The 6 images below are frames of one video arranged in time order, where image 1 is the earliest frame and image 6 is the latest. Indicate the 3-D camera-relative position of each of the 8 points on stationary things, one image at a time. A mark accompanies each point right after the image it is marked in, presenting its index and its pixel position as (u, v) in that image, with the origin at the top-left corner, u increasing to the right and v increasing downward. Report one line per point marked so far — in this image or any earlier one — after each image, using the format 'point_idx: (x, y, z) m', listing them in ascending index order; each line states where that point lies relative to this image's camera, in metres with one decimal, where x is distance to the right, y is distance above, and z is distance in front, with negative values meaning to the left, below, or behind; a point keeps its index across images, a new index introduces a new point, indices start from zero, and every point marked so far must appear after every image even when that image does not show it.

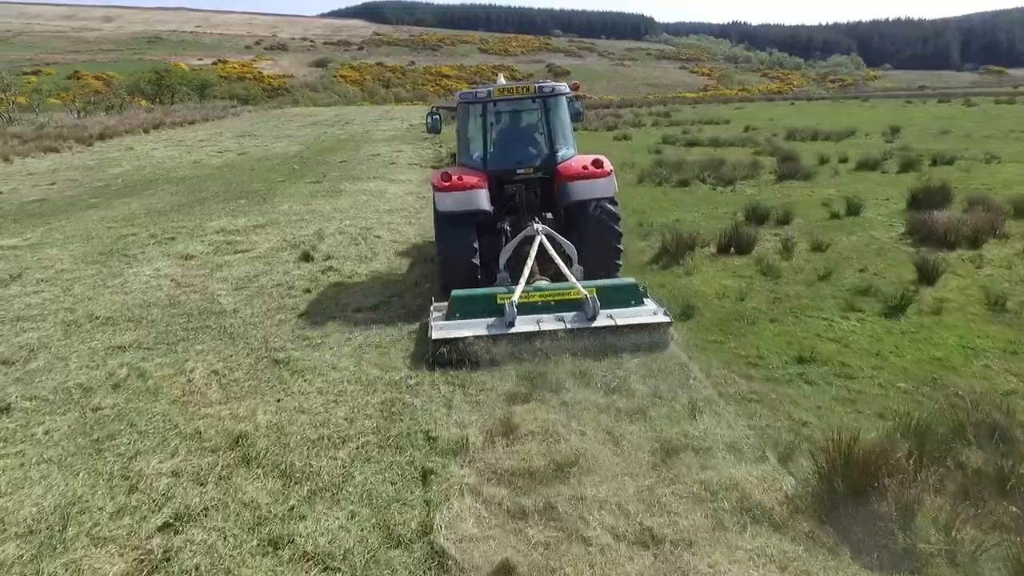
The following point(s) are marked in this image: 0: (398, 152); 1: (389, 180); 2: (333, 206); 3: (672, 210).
0: (-3.7, +4.3, +19.7) m
1: (-3.0, +2.5, +14.5) m
2: (-3.2, +1.4, +11.0) m
3: (+2.5, +1.2, +9.6) m
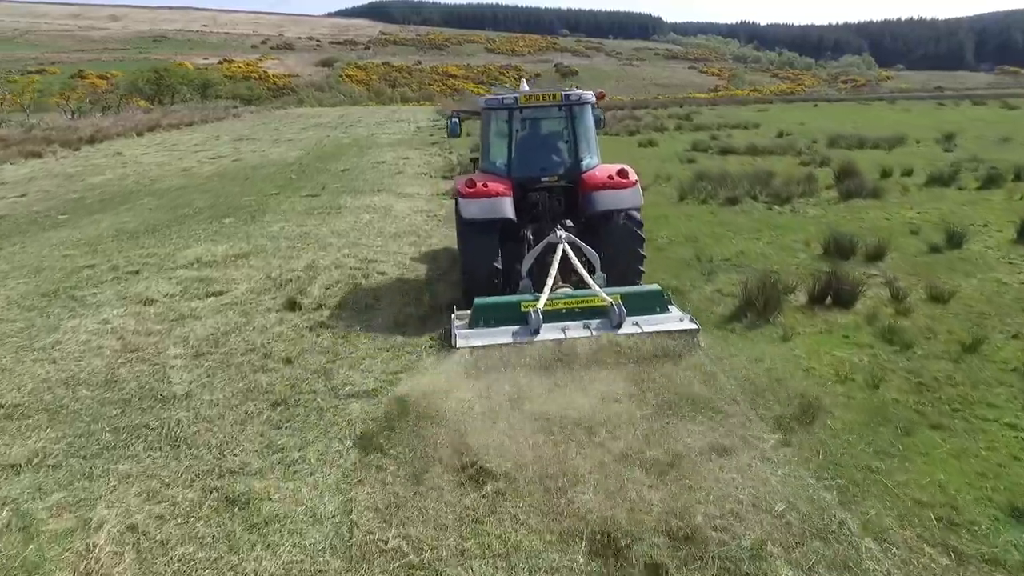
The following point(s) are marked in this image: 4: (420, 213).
0: (-3.2, +3.8, +18.3) m
1: (-2.6, +2.0, +13.0) m
2: (-2.8, +0.9, +9.6) m
3: (+2.9, +0.6, +8.1) m
4: (-1.7, +1.4, +11.0) m
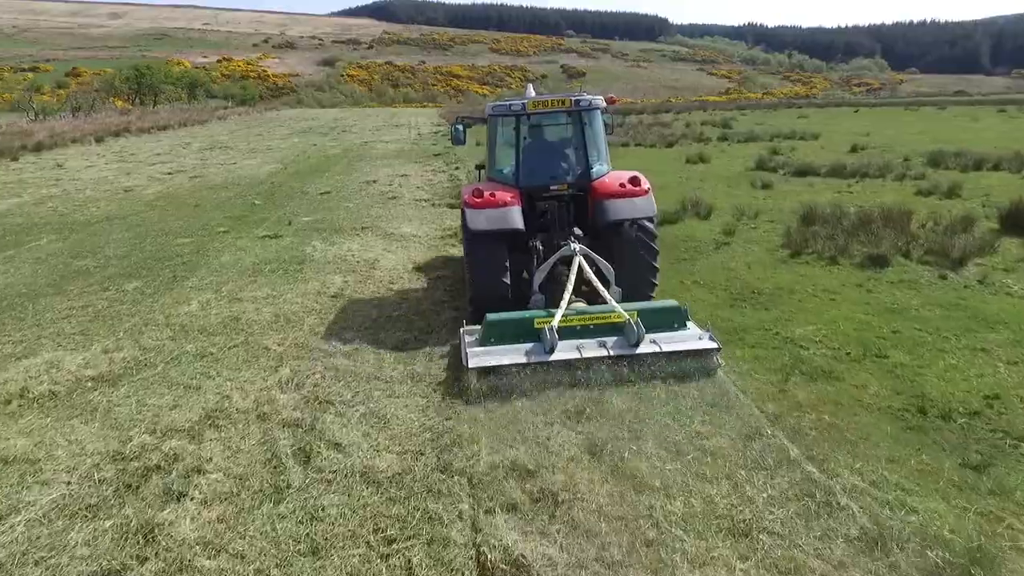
0: (-2.7, +2.7, +14.9) m
1: (-2.1, +0.9, +9.7) m
2: (-2.4, -0.2, +6.2) m
3: (+3.3, -0.5, +4.7) m
4: (-1.2, +0.2, +7.7) m
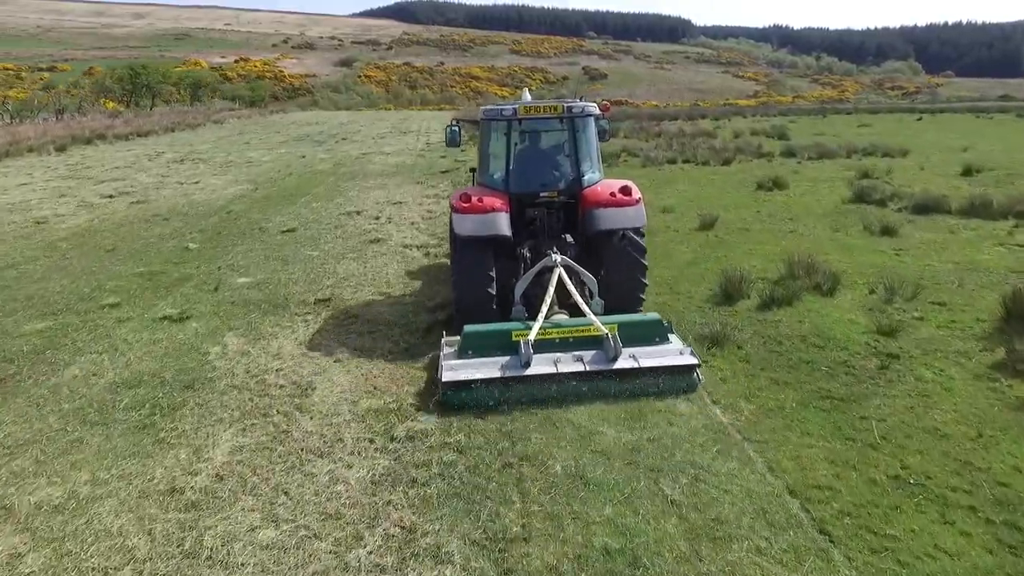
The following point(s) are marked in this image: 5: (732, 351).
0: (-2.3, +1.6, +11.7) m
1: (-1.8, -0.2, +6.5) m
2: (-2.2, -1.3, +3.0) m
3: (+3.4, -1.7, +1.3) m
4: (-1.0, -0.9, +4.4) m
5: (+1.9, -0.6, +5.4) m
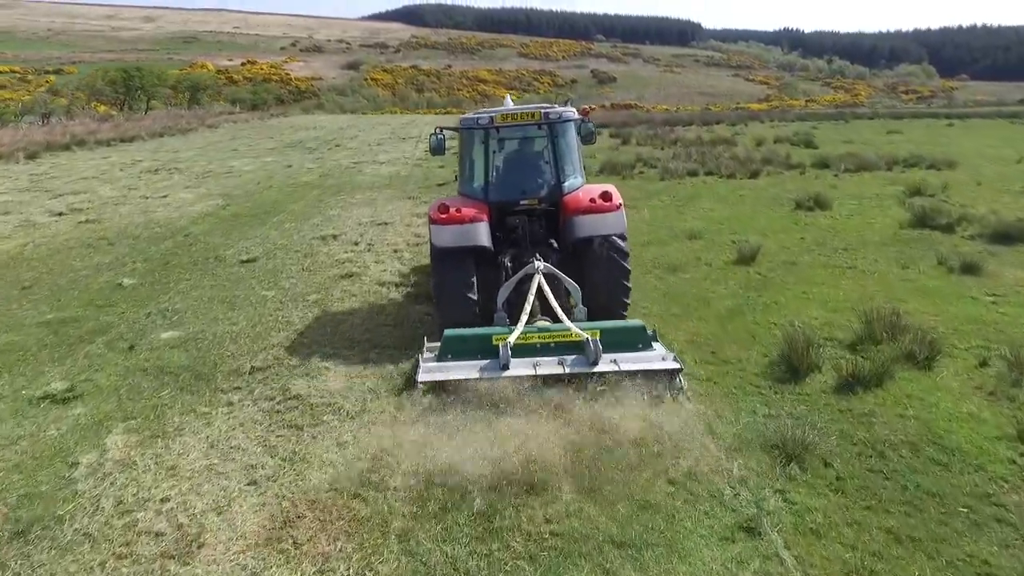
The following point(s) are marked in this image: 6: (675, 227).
0: (-2.2, +1.0, +10.2) m
1: (-1.9, -0.8, +4.9) m
2: (-2.3, -1.8, +1.4) m
3: (+3.3, -2.3, -0.3) m
4: (-1.1, -1.4, +2.9) m
5: (+1.9, -1.1, +3.7) m
6: (+2.6, +1.0, +9.8) m
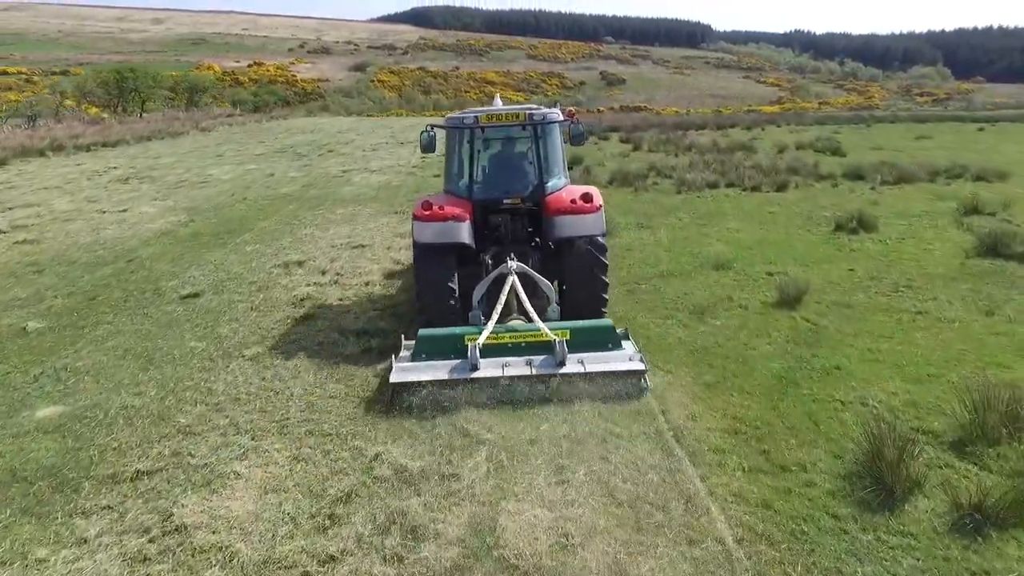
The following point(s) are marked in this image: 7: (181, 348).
0: (-2.3, +0.5, +8.8) m
1: (-2.0, -1.3, +3.5) m
2: (-2.5, -2.3, 0.0) m
3: (+3.1, -2.8, -1.8) m
4: (-1.3, -1.9, +1.5) m
5: (+1.7, -1.6, +2.3) m
6: (+2.5, +0.5, +8.4) m
7: (-3.0, -0.6, +5.6) m
